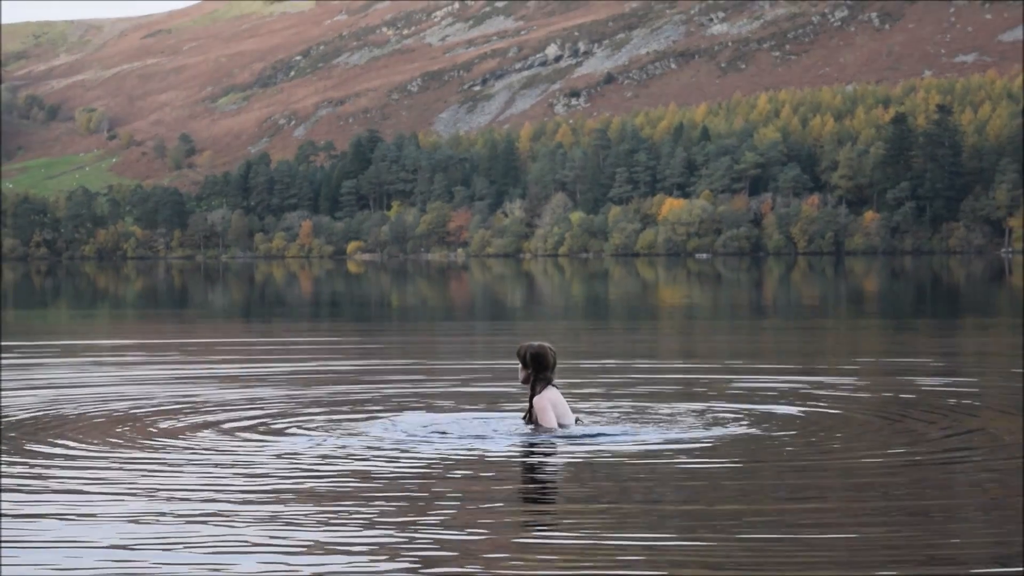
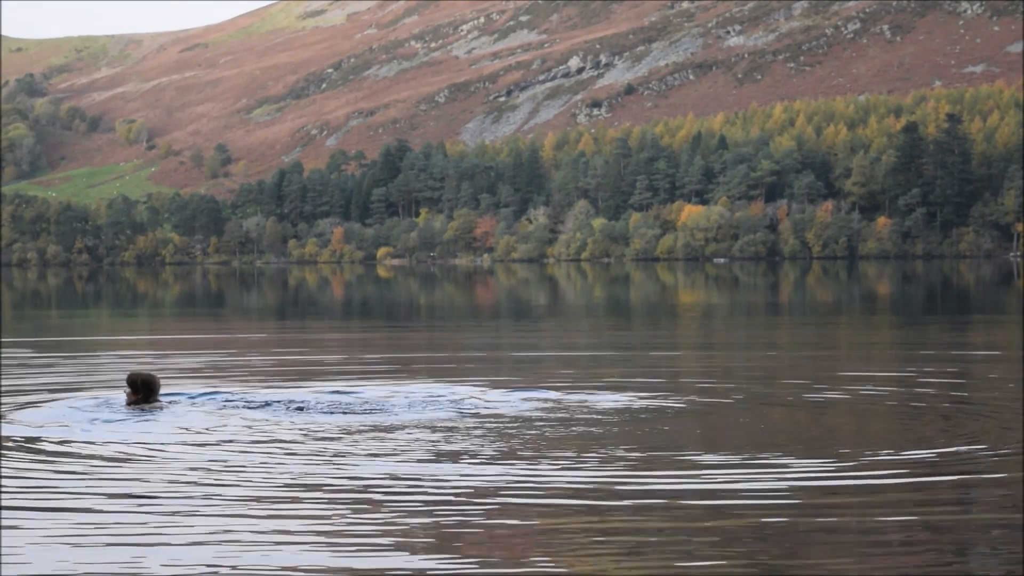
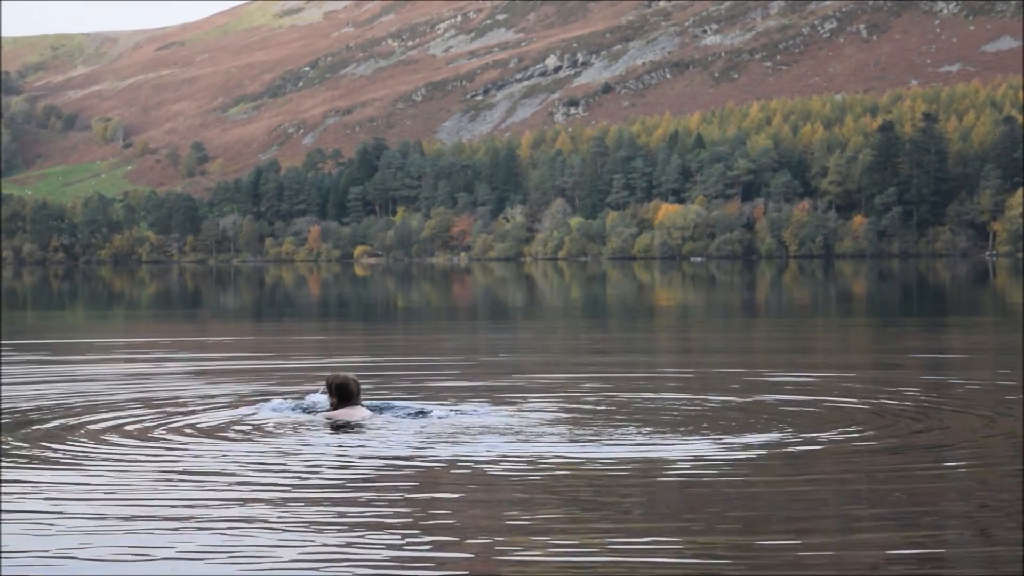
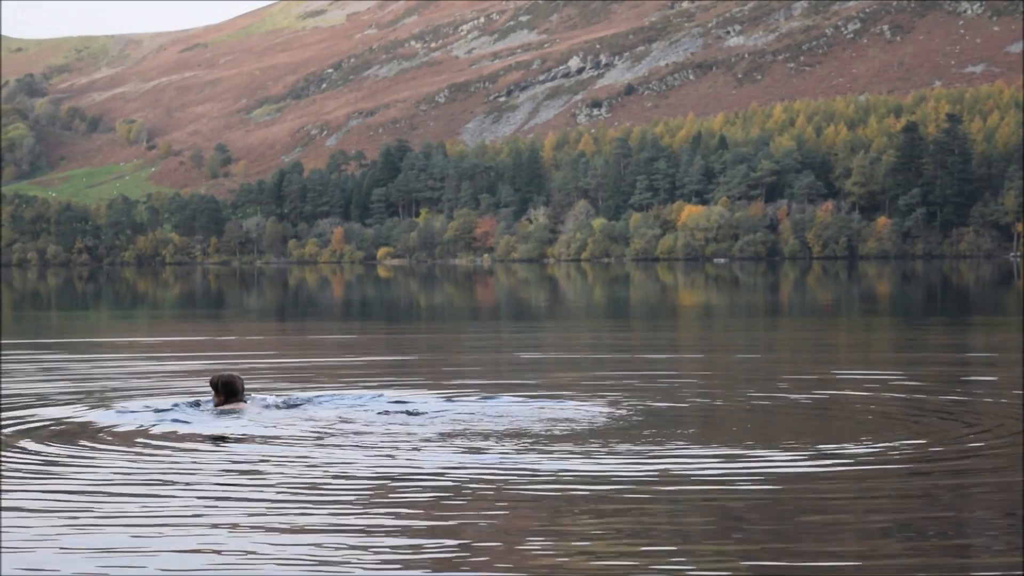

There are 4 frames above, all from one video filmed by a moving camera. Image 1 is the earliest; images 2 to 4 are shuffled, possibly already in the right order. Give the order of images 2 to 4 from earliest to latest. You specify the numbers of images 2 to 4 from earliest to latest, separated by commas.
3, 4, 2
